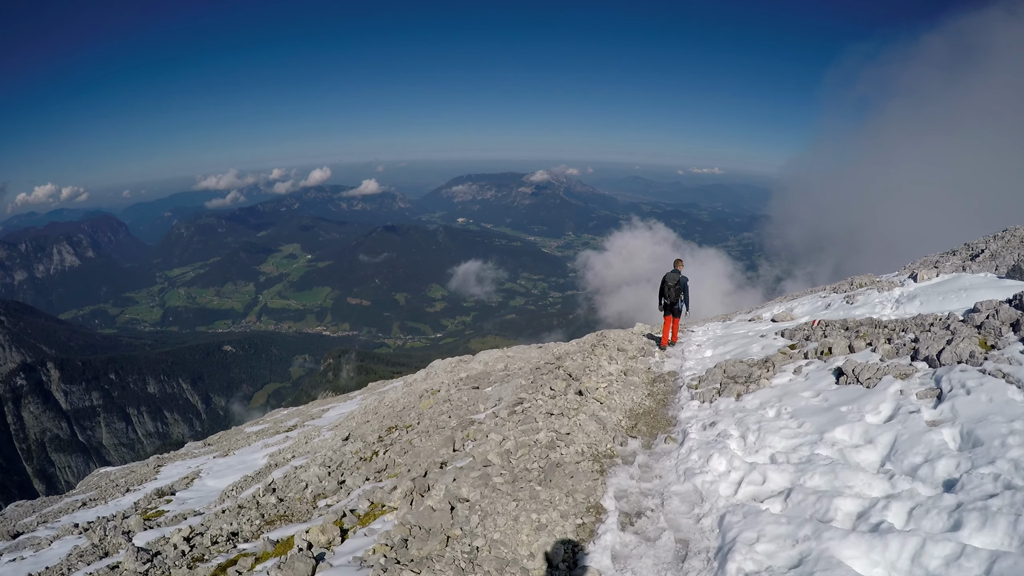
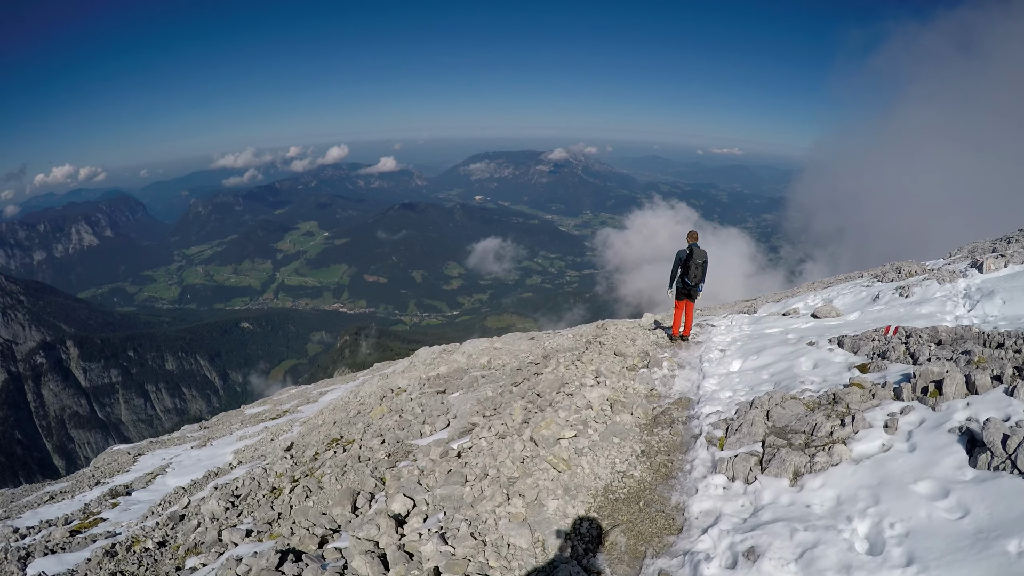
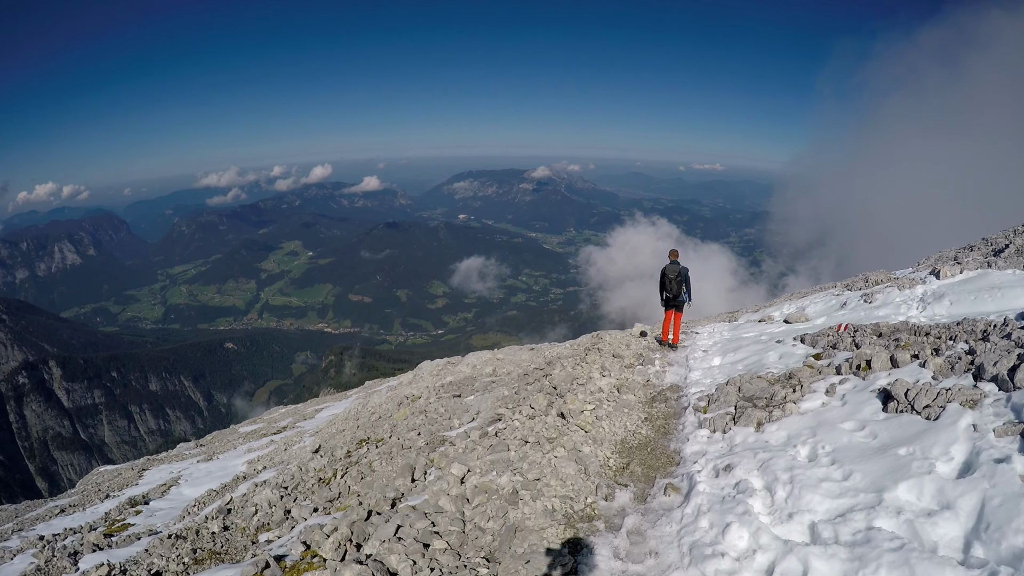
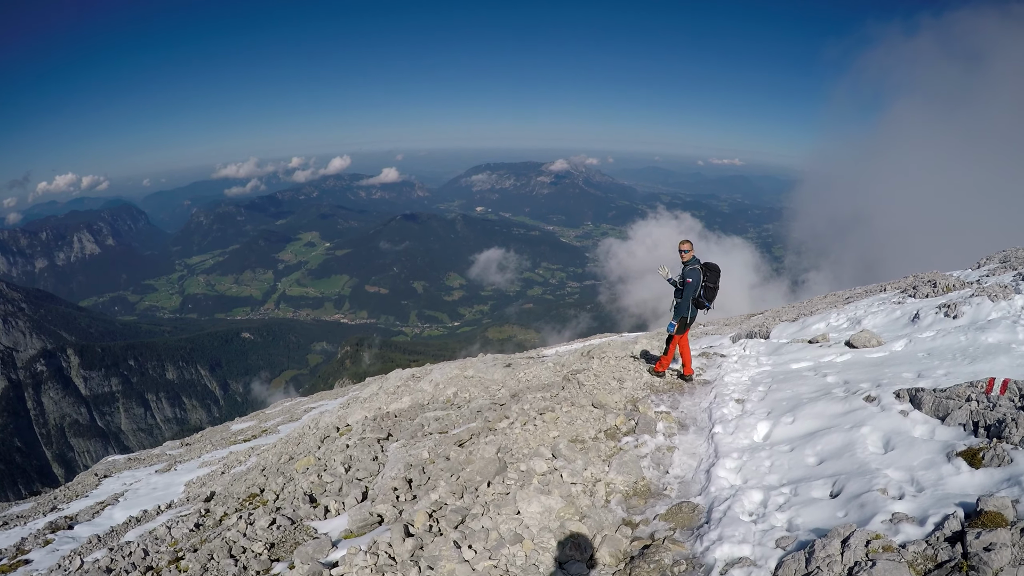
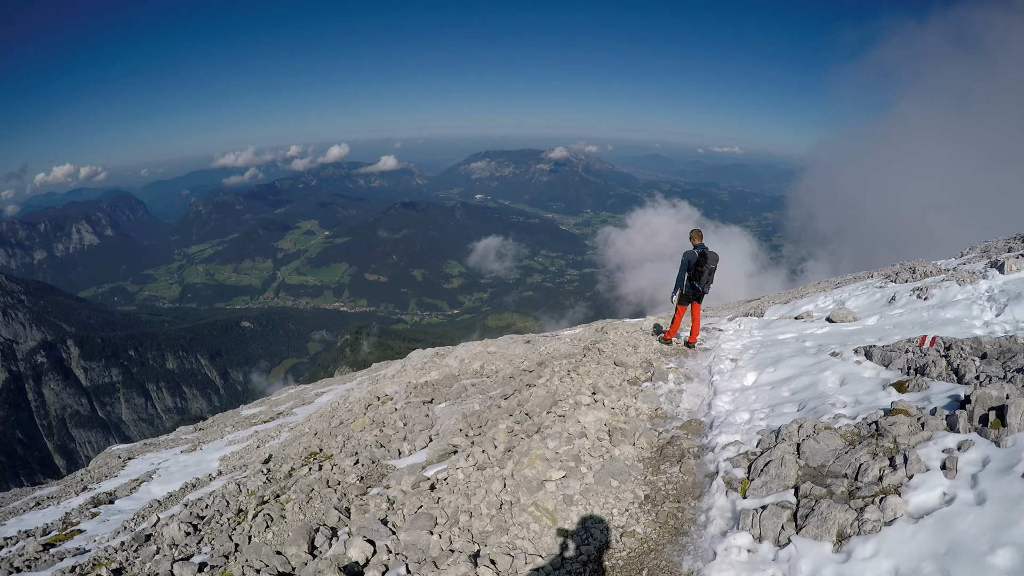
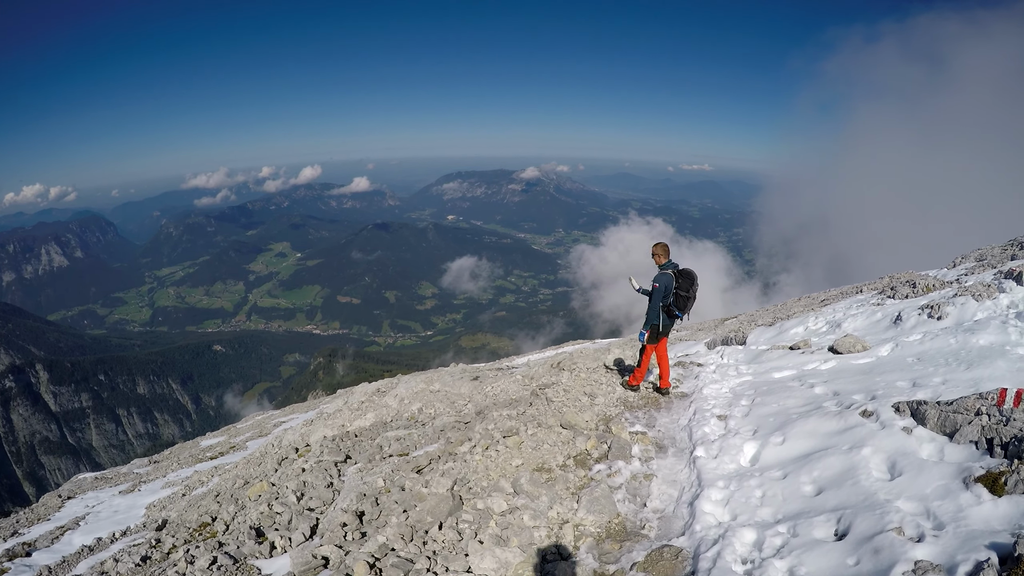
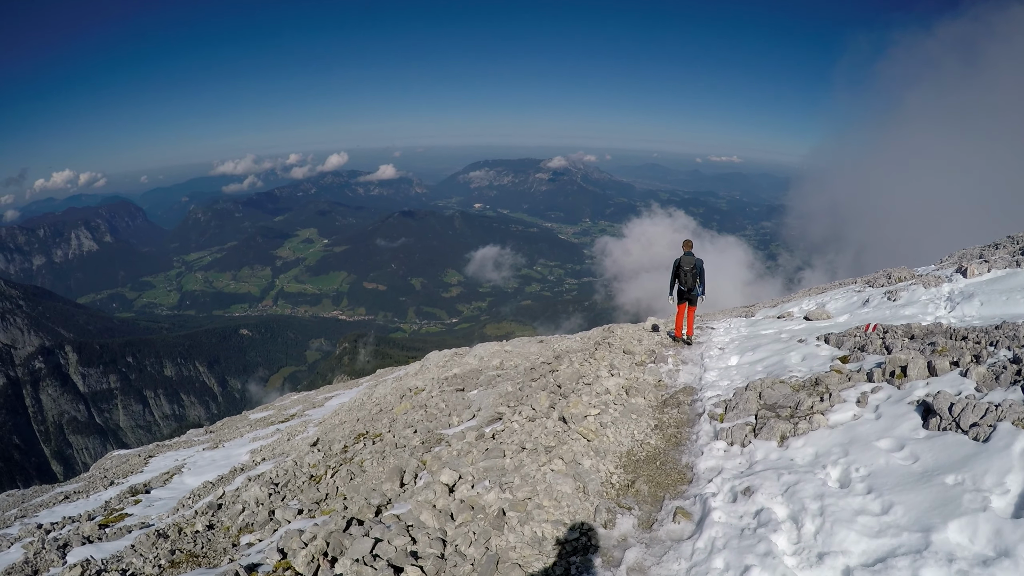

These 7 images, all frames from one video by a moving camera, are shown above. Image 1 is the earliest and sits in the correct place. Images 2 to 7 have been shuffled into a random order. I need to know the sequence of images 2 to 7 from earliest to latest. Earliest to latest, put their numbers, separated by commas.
3, 7, 2, 5, 4, 6
